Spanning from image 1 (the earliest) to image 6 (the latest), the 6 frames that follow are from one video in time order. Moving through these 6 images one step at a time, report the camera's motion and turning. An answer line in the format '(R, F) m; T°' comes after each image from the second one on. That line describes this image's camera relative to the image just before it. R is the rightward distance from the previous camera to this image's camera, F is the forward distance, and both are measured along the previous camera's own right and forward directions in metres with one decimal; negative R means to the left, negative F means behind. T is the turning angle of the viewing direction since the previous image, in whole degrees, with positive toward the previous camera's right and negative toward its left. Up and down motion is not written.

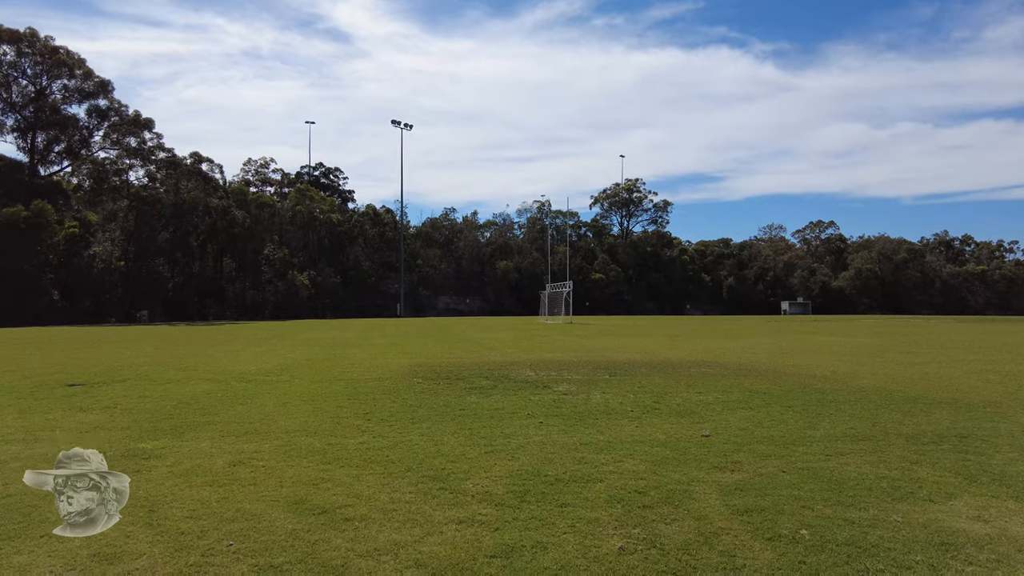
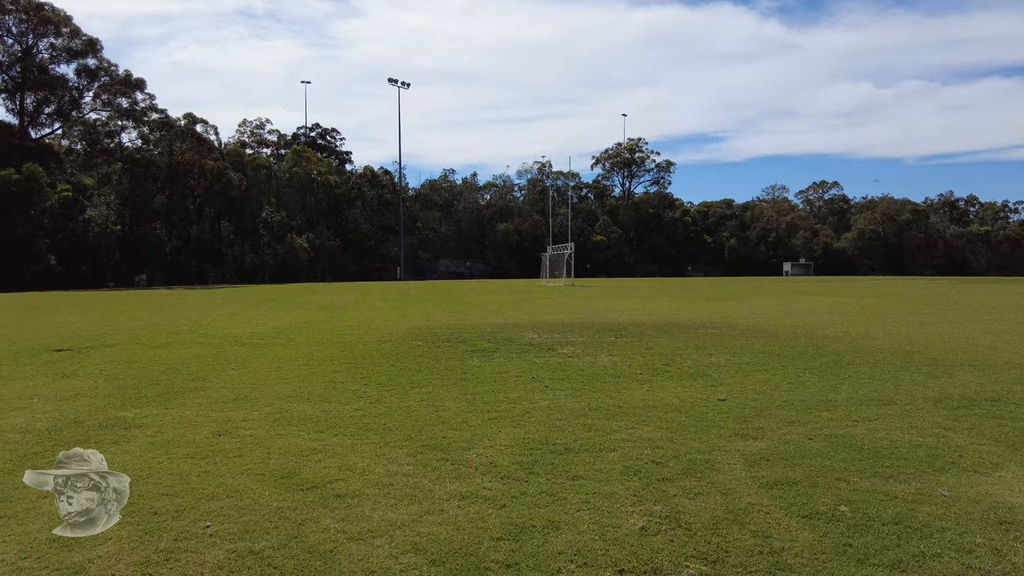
(0.0, +0.5) m; 0°
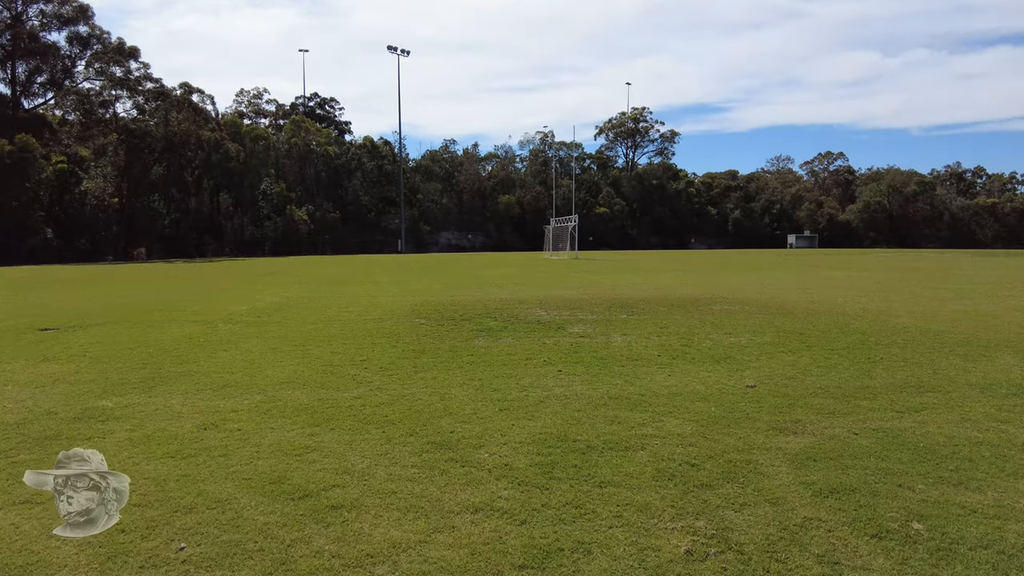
(-0.1, +0.5) m; 0°
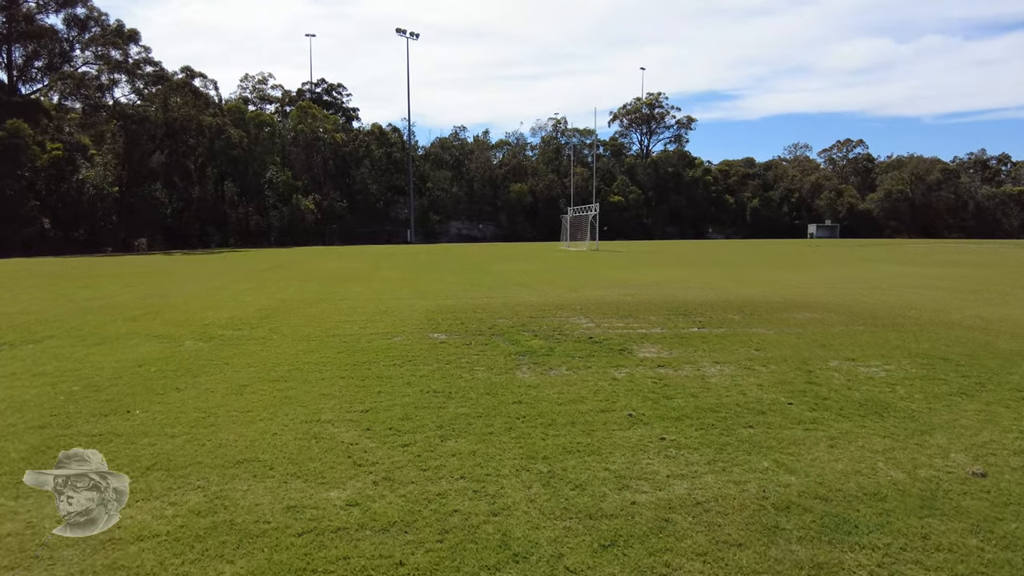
(-0.5, +2.3) m; -1°
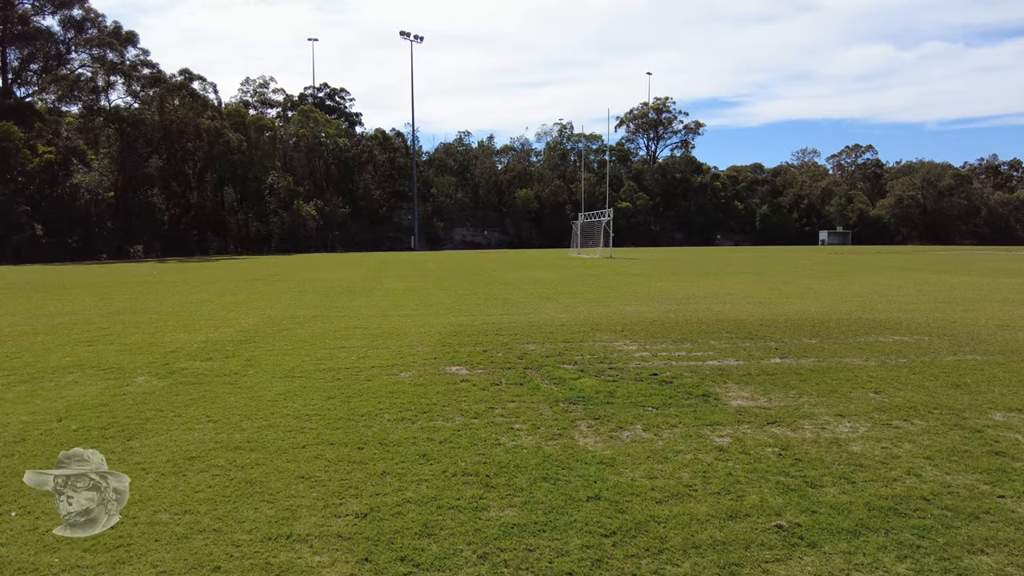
(-0.4, +1.8) m; 0°
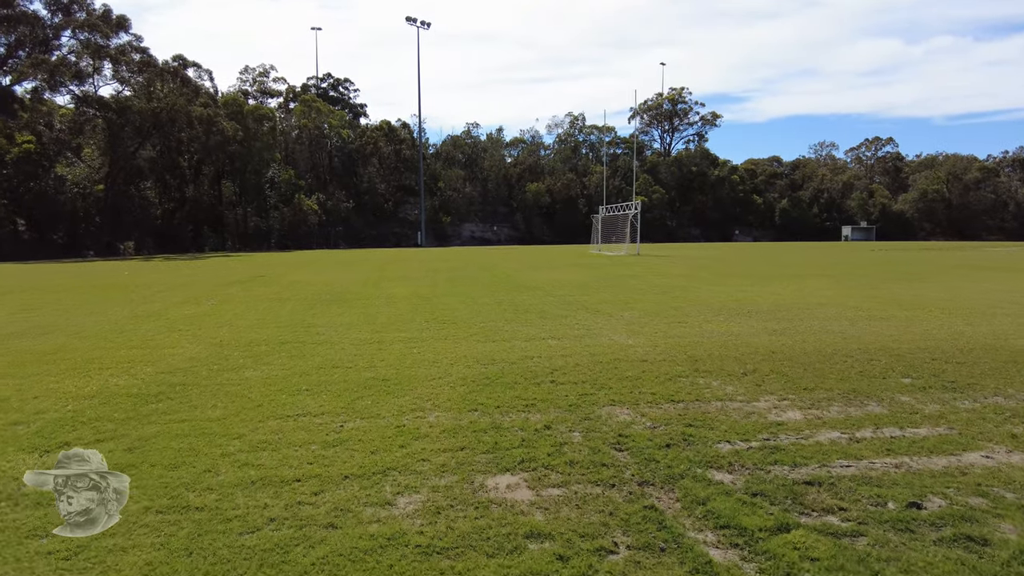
(-0.5, +3.3) m; -1°
